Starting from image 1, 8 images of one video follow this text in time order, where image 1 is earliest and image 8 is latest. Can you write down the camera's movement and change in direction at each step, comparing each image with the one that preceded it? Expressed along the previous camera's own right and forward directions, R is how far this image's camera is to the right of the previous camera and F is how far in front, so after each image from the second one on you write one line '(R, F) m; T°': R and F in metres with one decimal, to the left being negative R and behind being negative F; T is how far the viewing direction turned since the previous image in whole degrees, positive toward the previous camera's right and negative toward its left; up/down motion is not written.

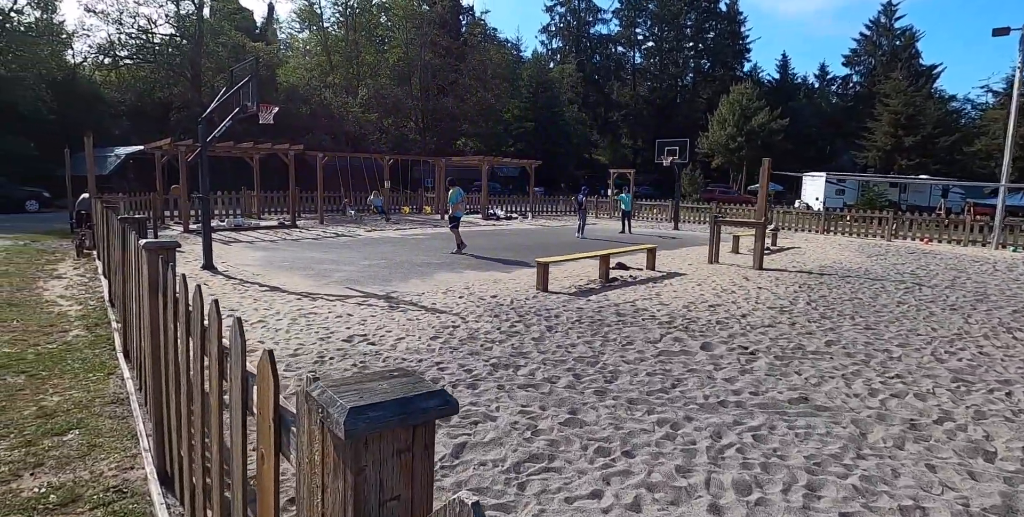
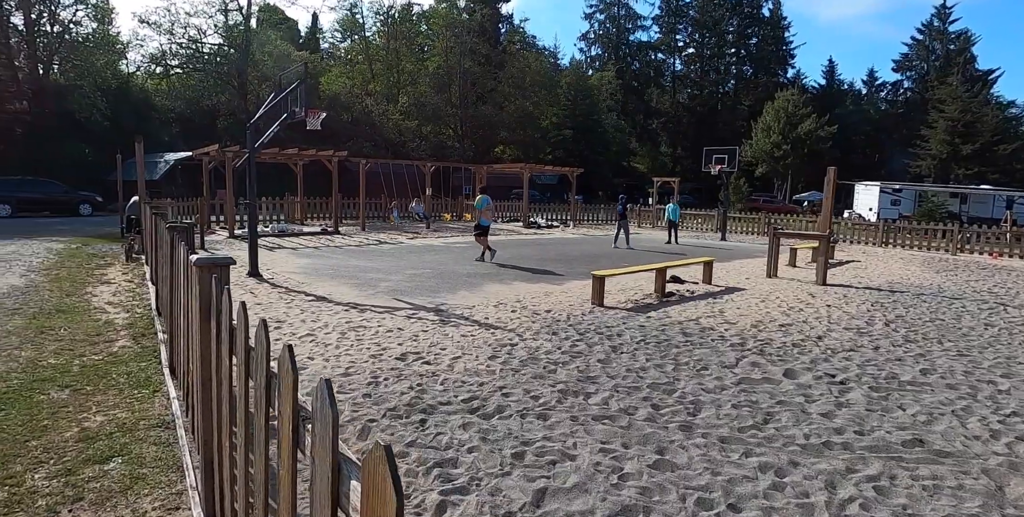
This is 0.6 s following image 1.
(-0.3, +0.4) m; -3°
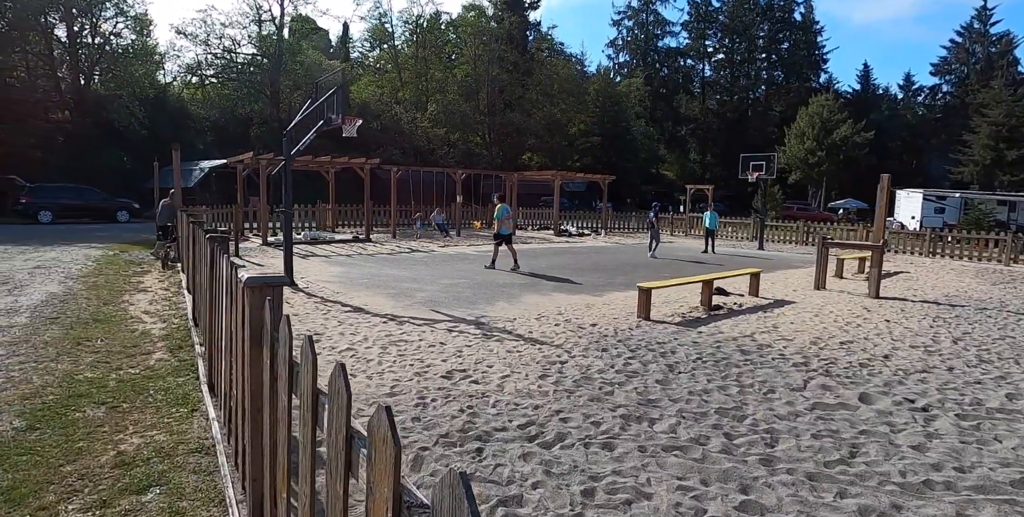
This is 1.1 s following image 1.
(-0.2, +0.3) m; -2°
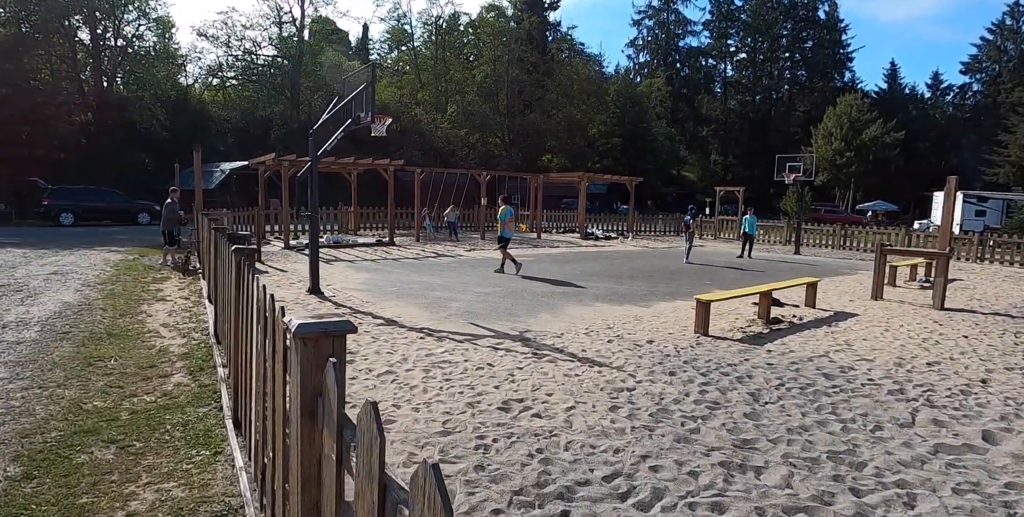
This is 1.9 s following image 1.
(-0.4, +0.7) m; -1°
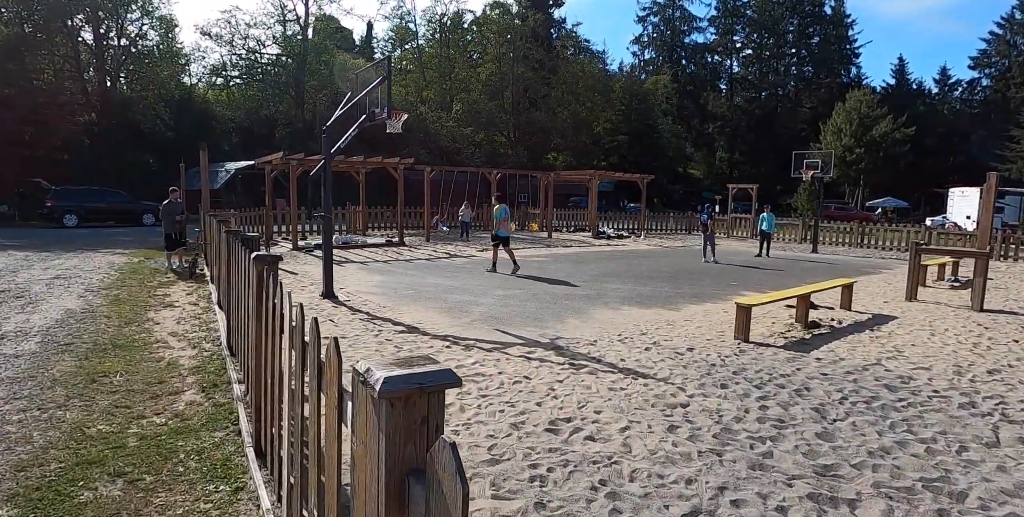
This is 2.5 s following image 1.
(-0.3, +0.4) m; 0°
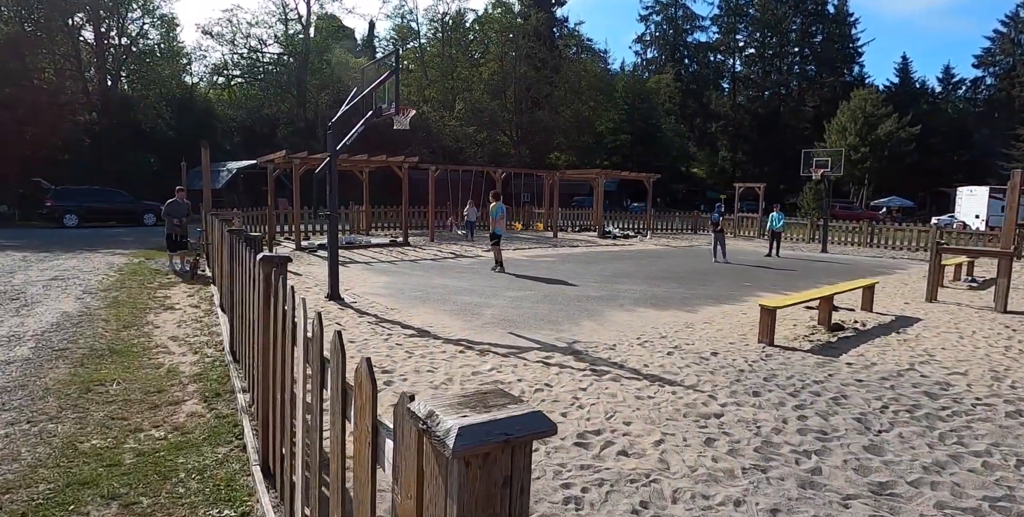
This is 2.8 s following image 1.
(-0.2, +0.3) m; 0°
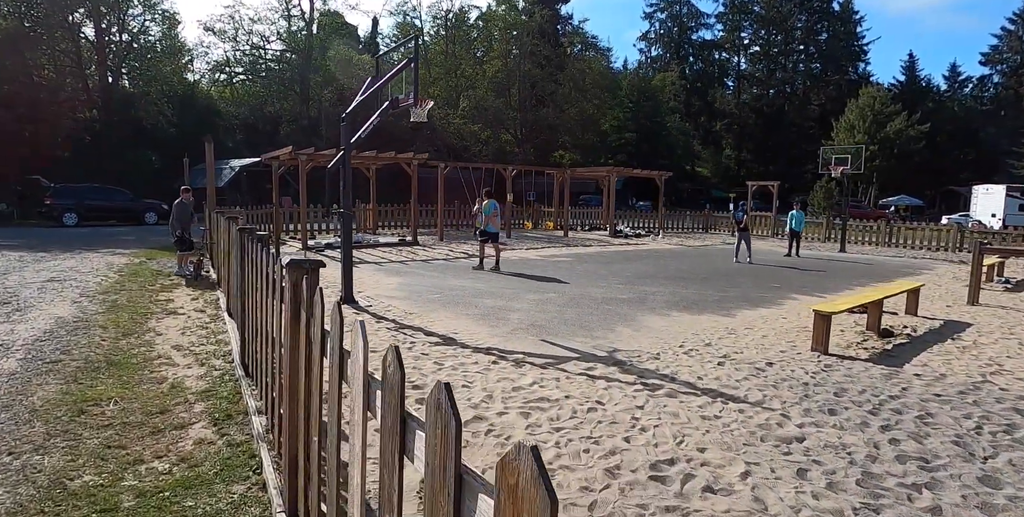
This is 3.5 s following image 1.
(-0.3, +0.5) m; 0°
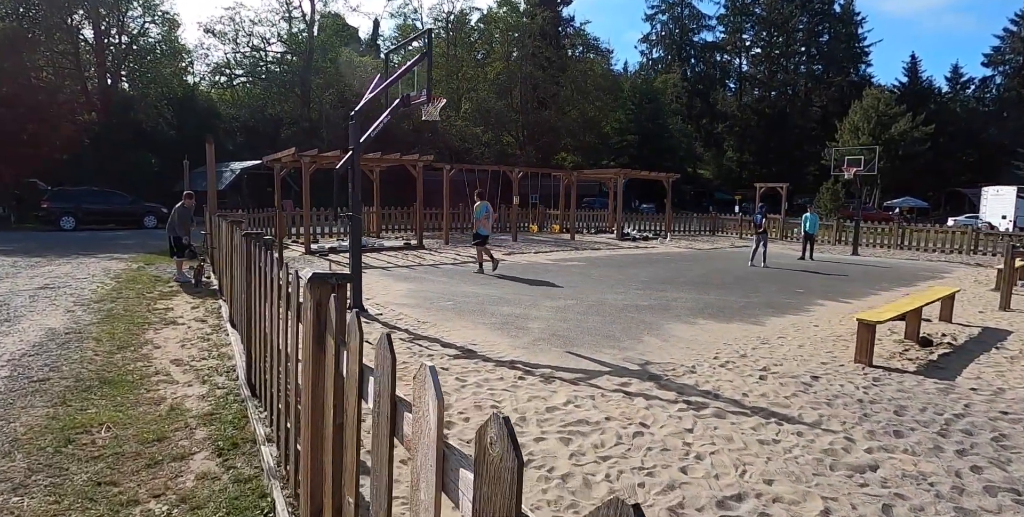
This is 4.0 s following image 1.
(-0.2, +0.4) m; 0°
